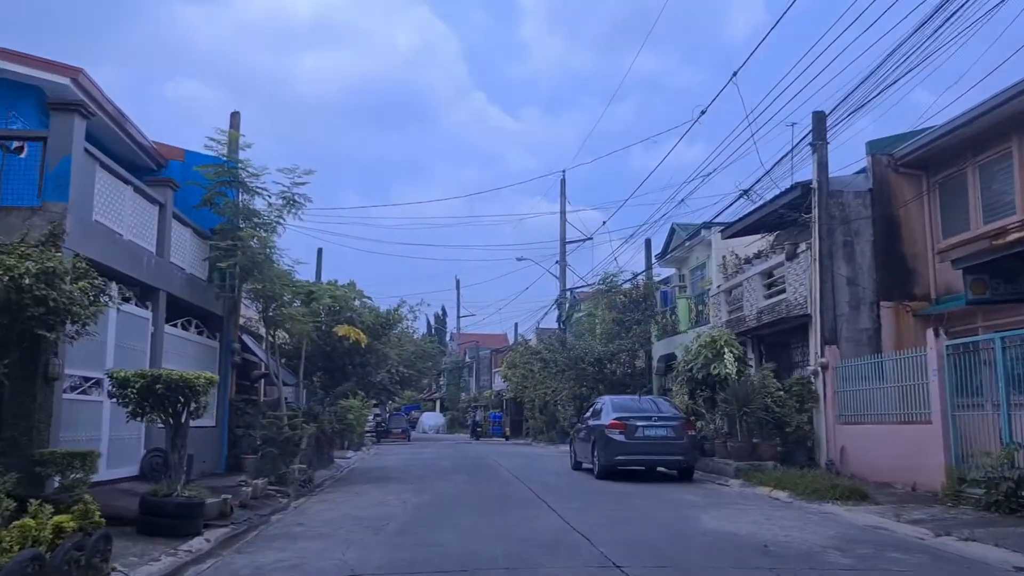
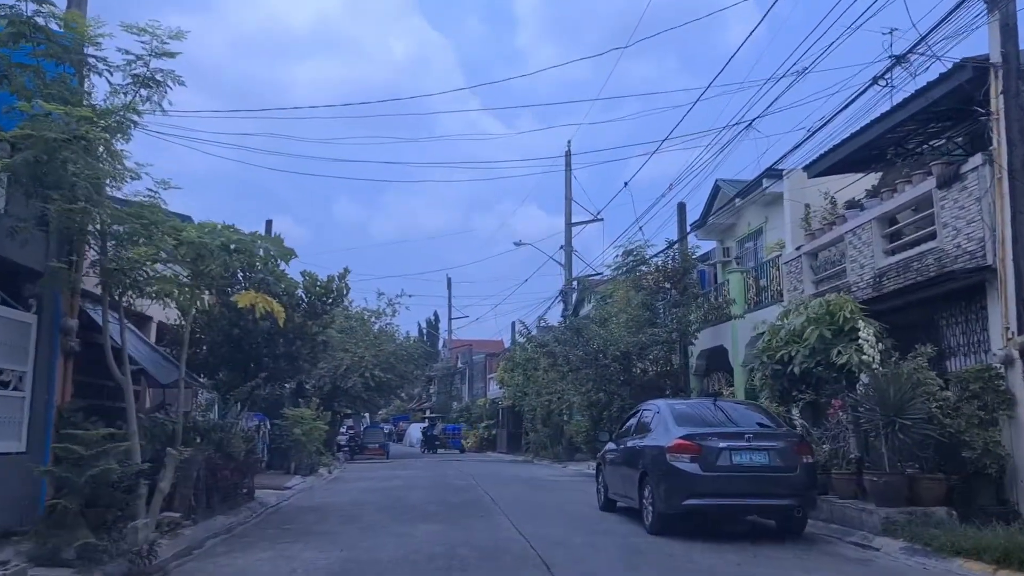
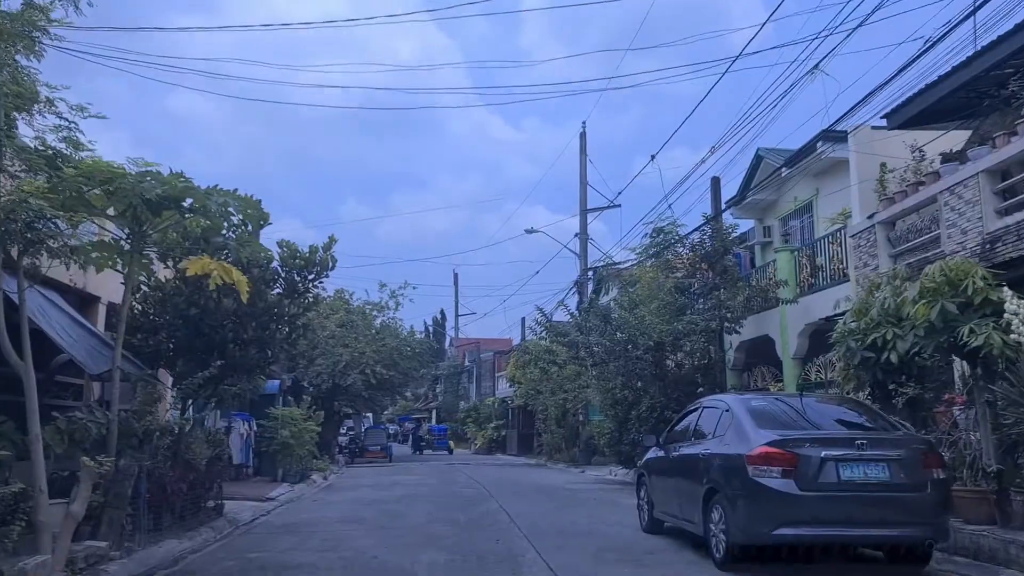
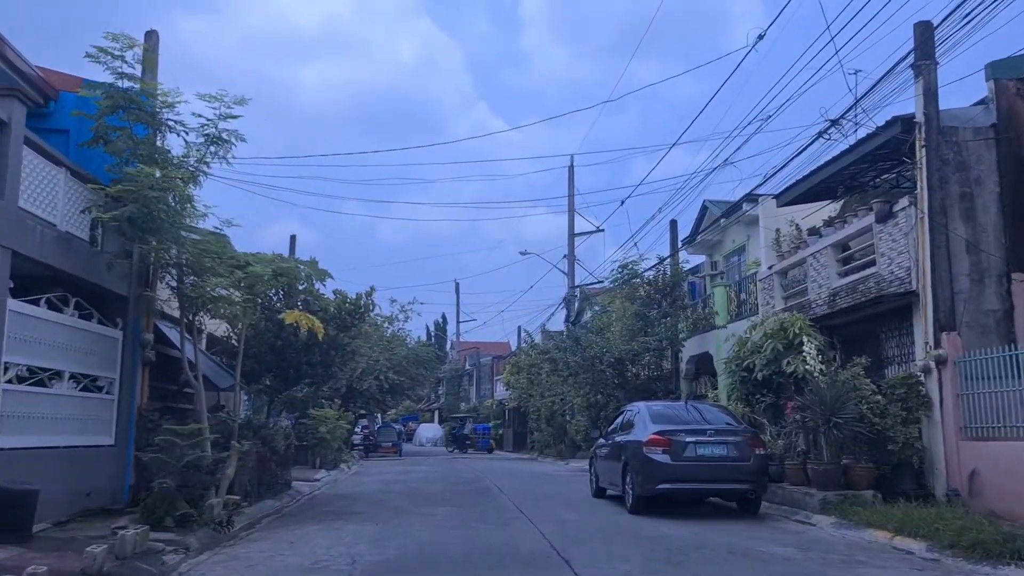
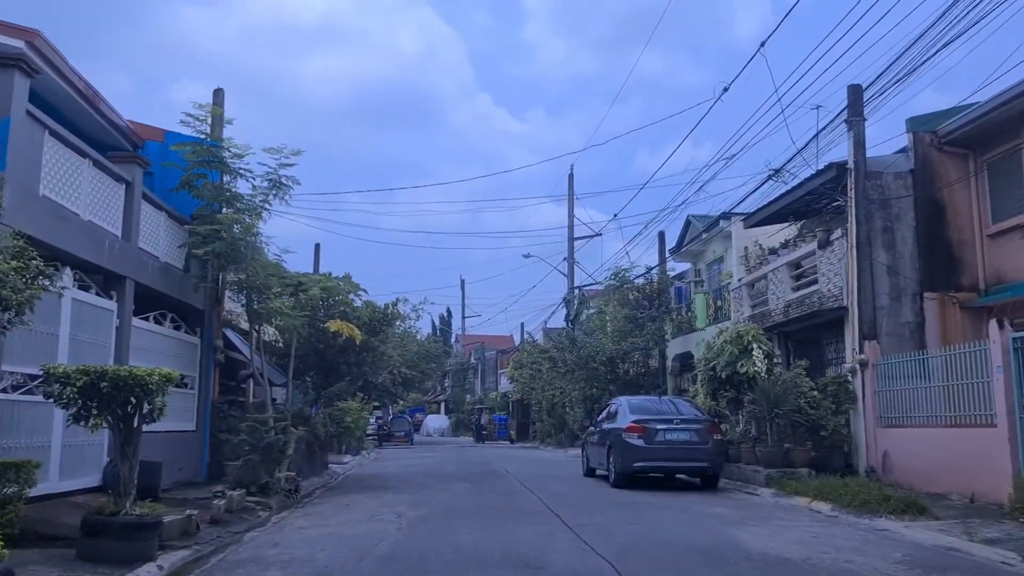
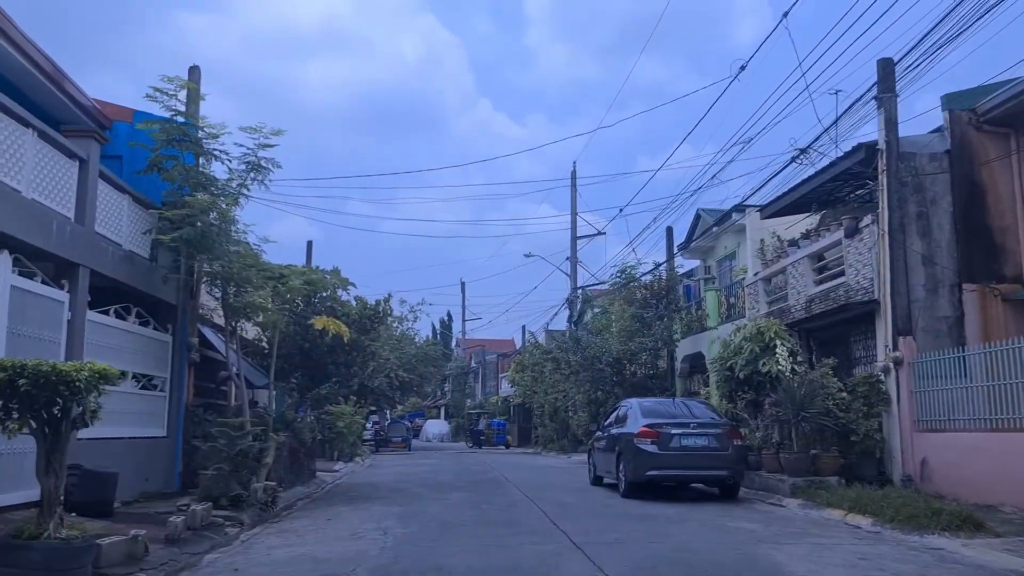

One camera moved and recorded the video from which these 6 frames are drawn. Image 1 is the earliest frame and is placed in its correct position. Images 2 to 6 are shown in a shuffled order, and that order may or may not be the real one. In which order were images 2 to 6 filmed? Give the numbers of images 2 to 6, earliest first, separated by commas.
5, 6, 4, 2, 3
